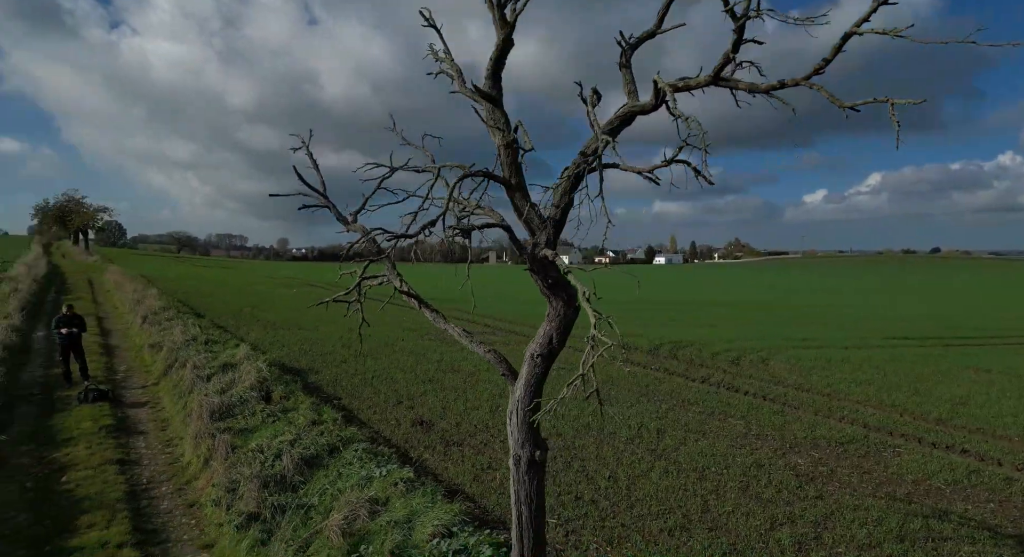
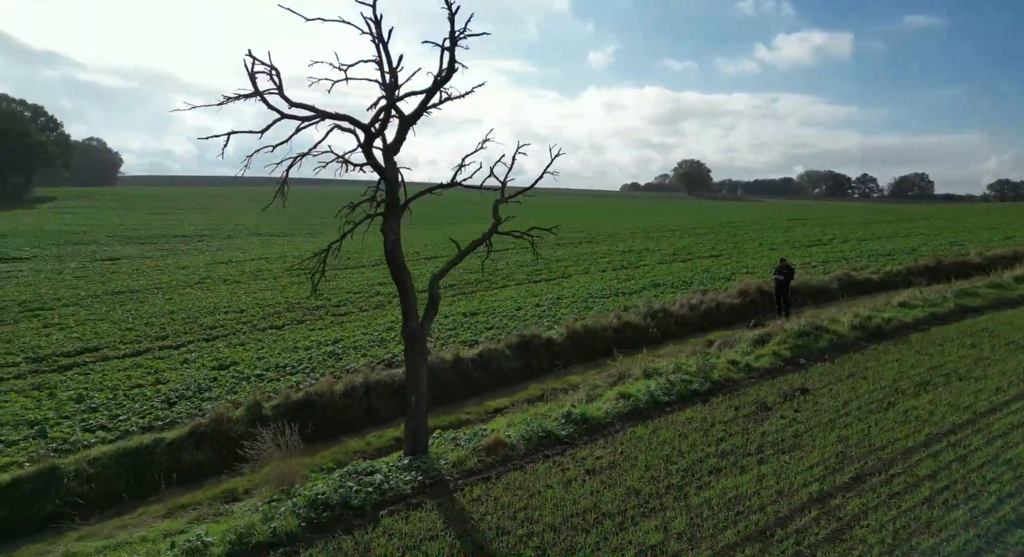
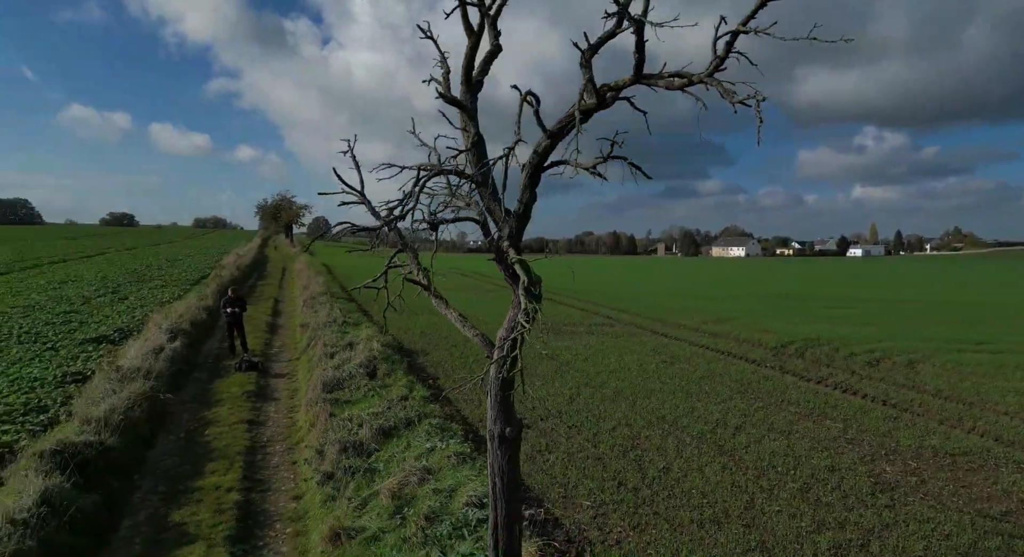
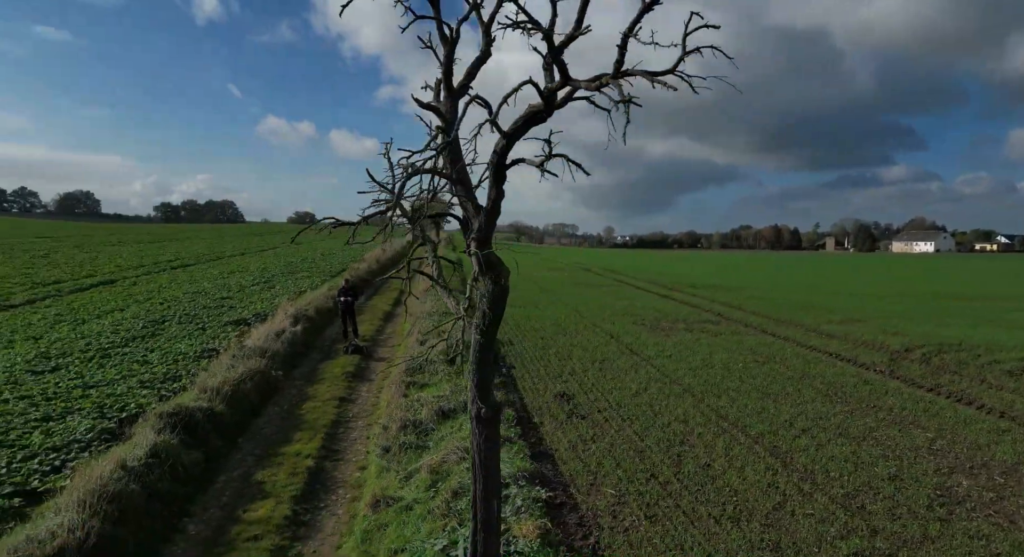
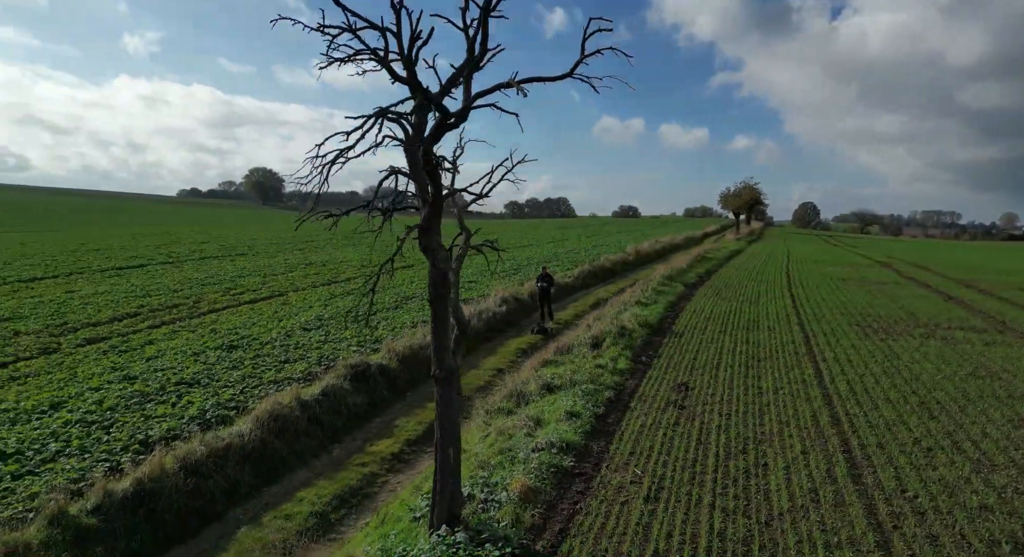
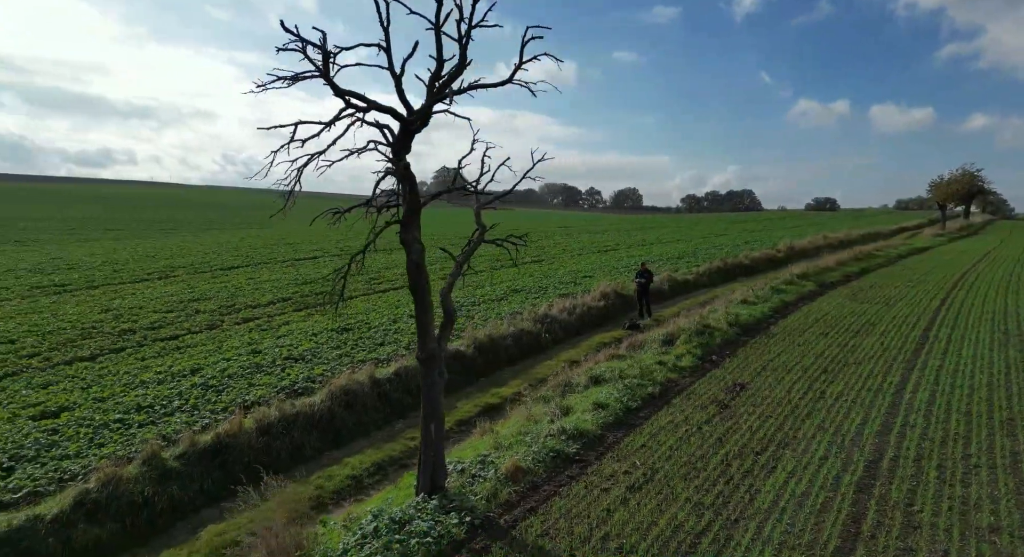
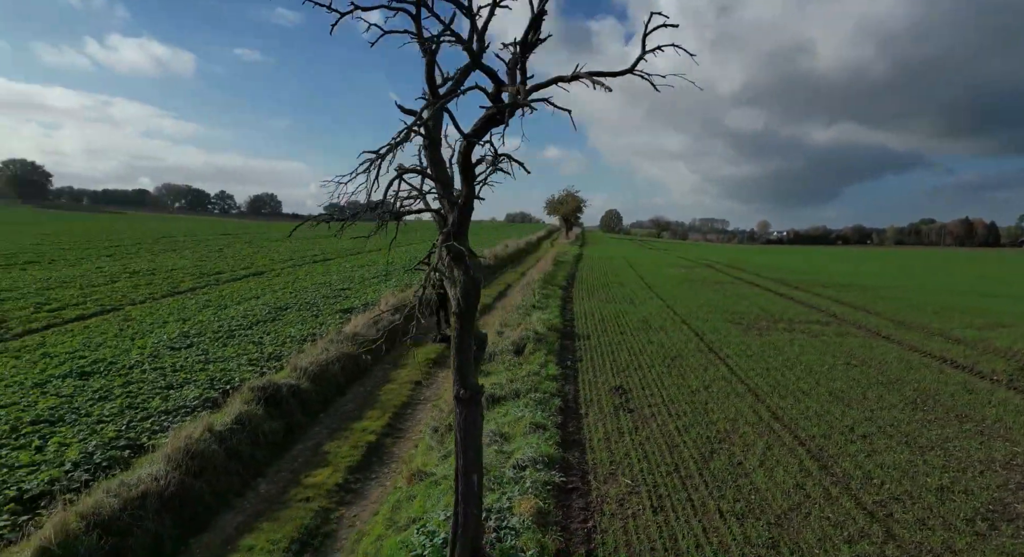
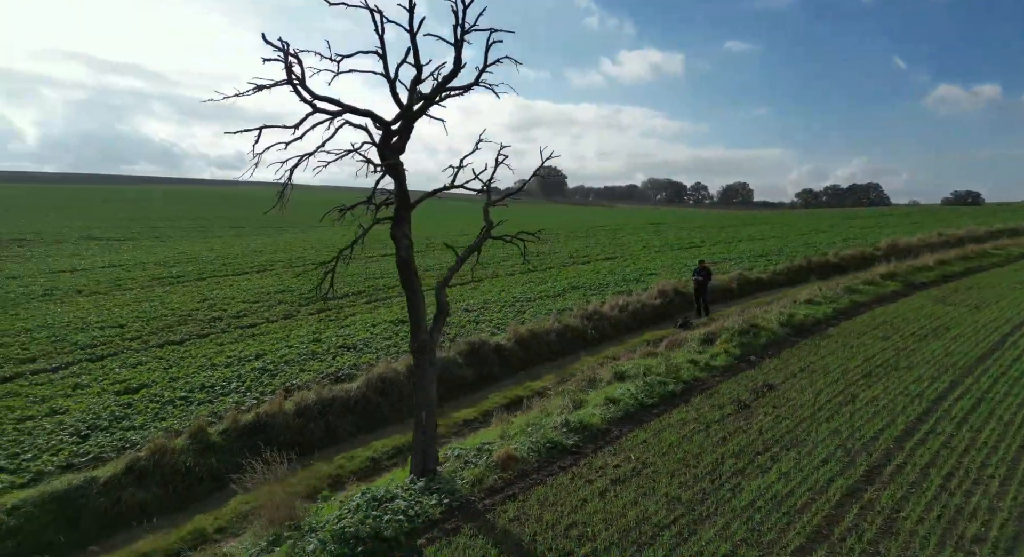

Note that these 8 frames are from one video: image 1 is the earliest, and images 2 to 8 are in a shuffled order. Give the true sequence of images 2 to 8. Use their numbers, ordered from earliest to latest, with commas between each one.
3, 4, 7, 5, 6, 8, 2
